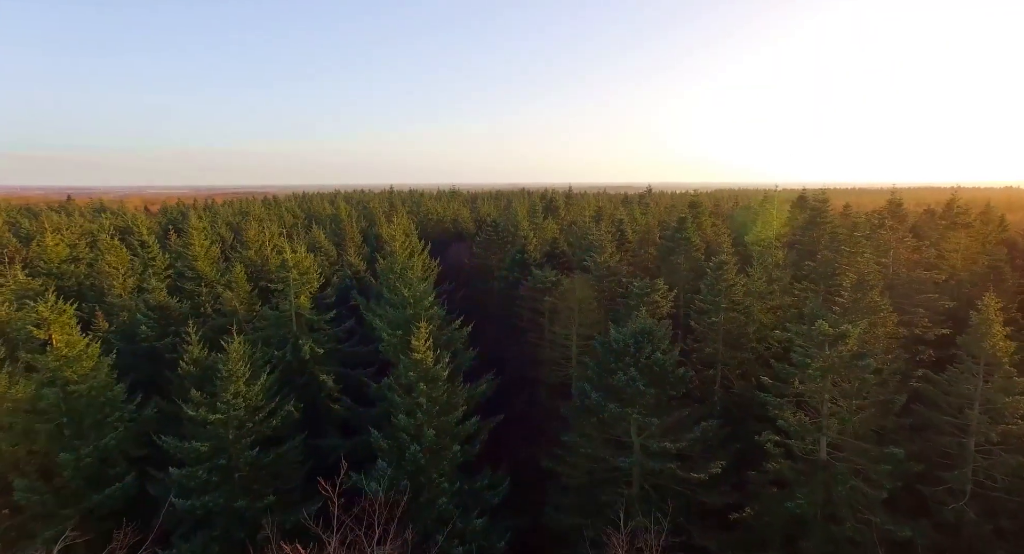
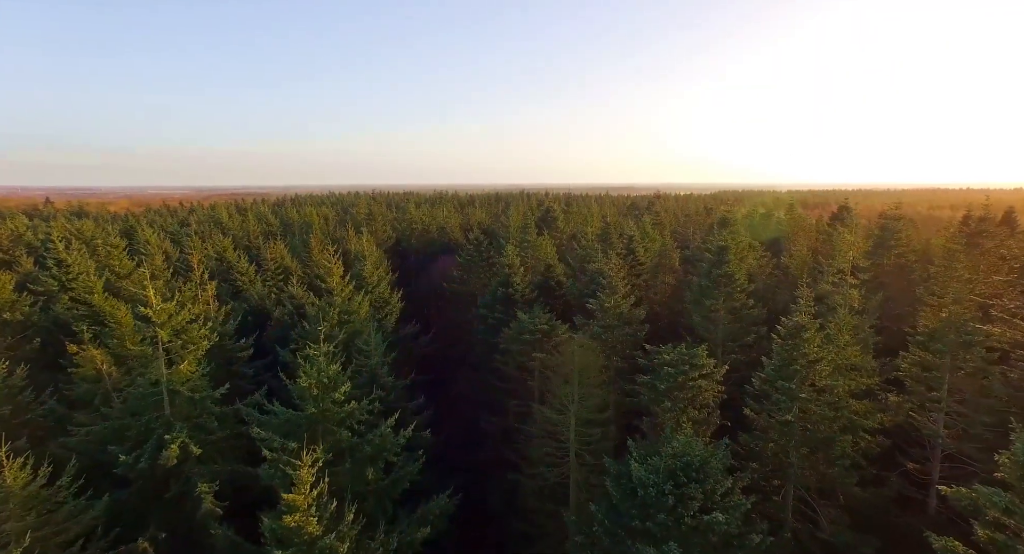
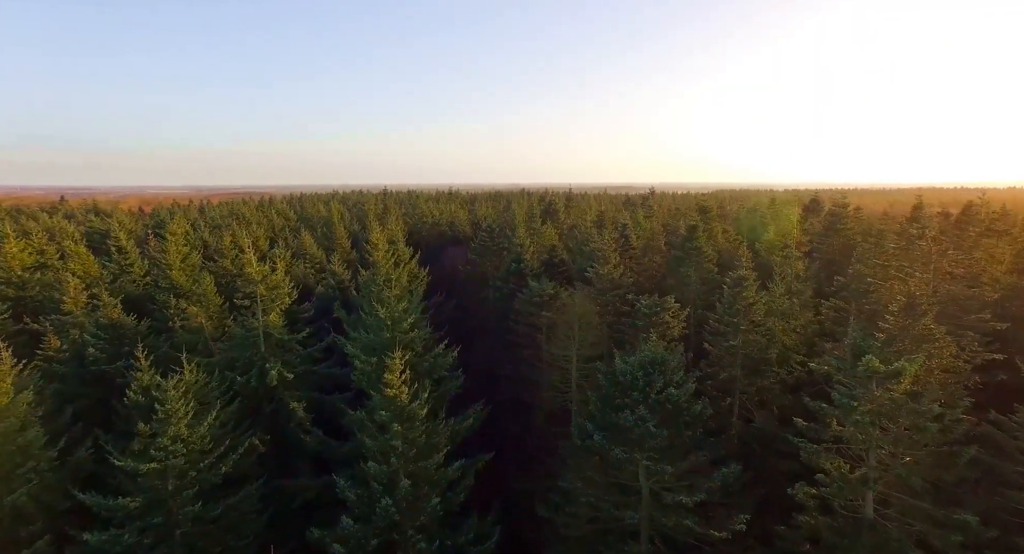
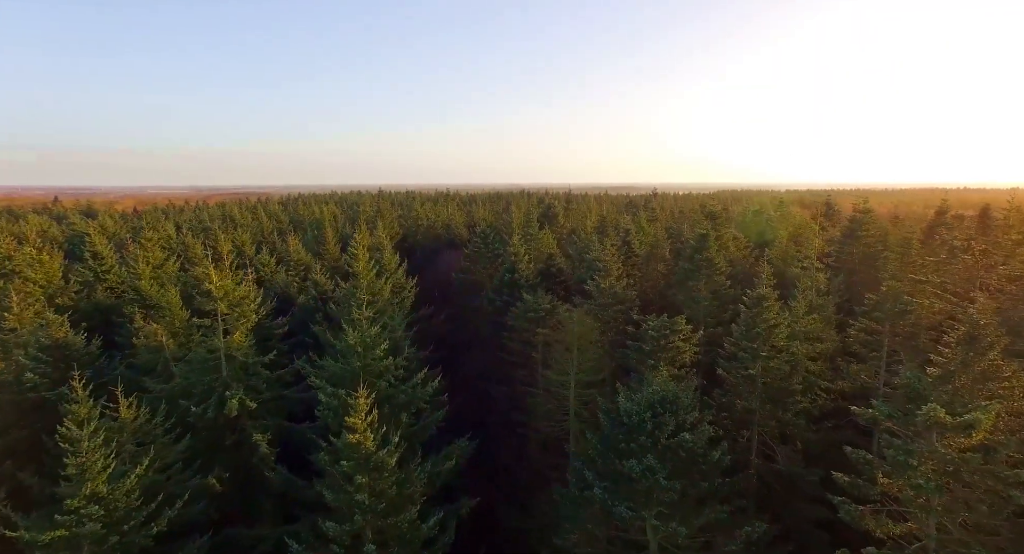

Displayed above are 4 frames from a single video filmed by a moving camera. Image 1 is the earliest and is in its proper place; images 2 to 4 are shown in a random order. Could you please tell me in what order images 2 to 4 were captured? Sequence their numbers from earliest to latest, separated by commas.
3, 4, 2
